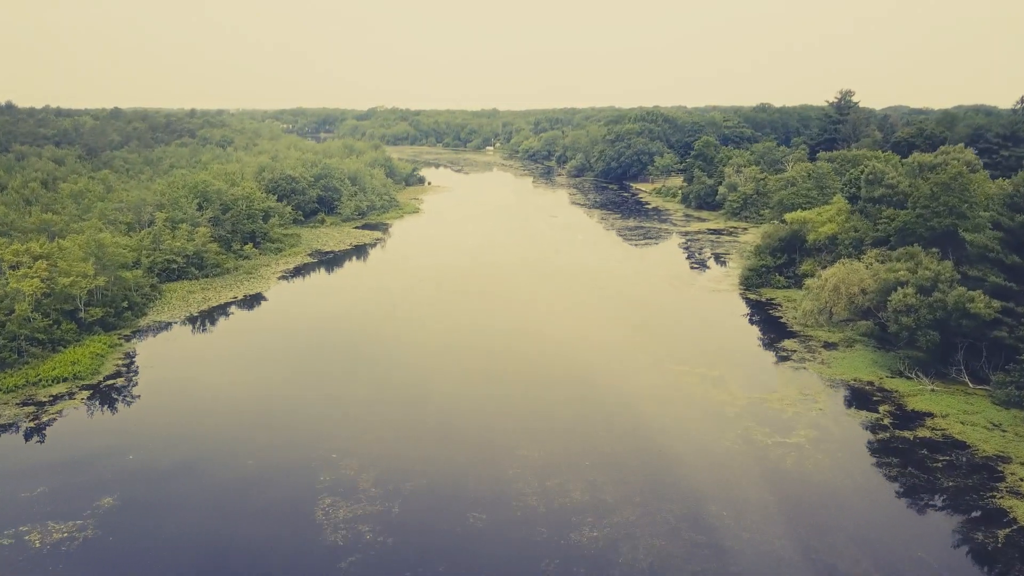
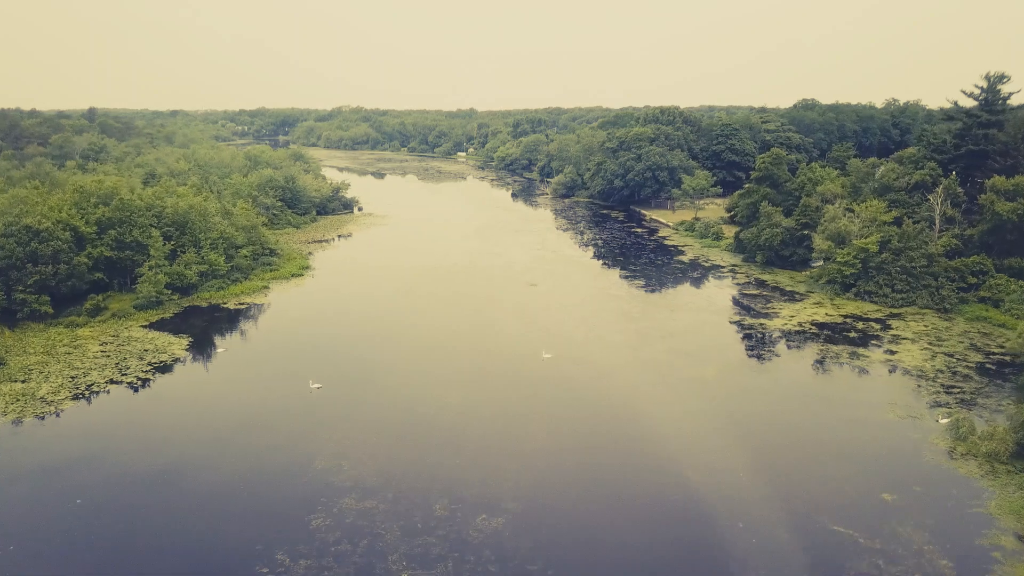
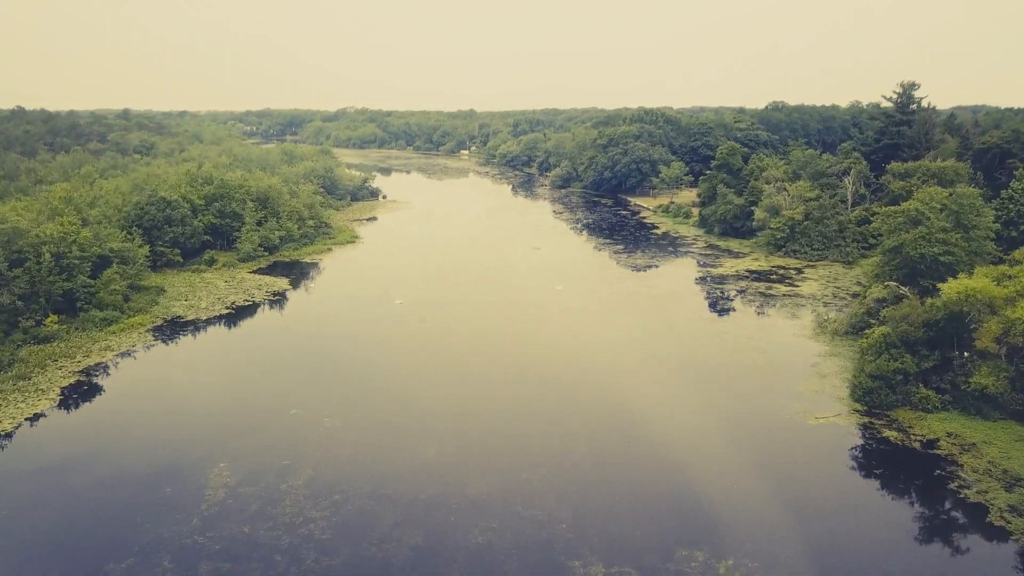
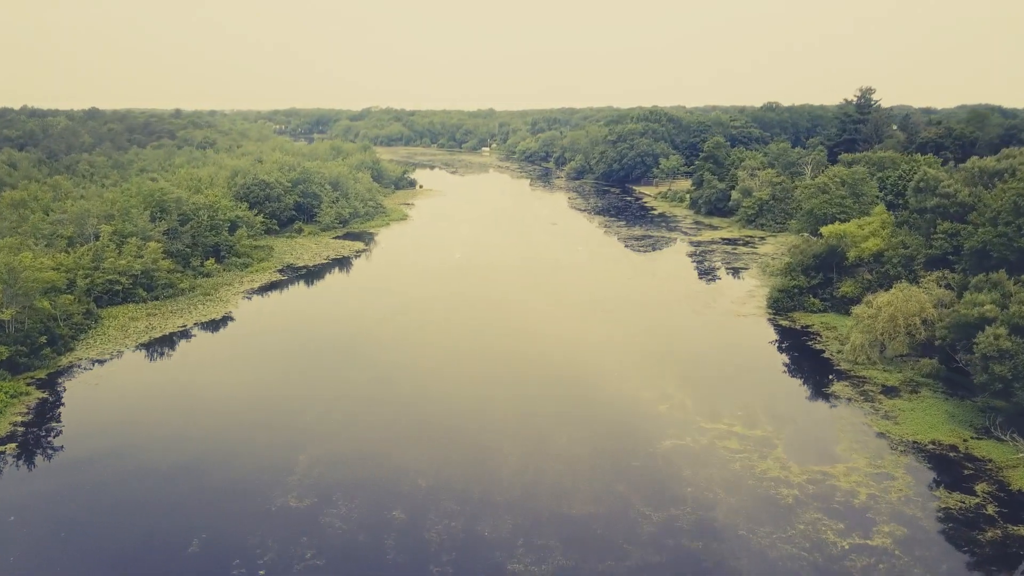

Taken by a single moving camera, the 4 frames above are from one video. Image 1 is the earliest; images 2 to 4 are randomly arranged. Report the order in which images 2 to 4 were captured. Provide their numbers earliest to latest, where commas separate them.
4, 3, 2
